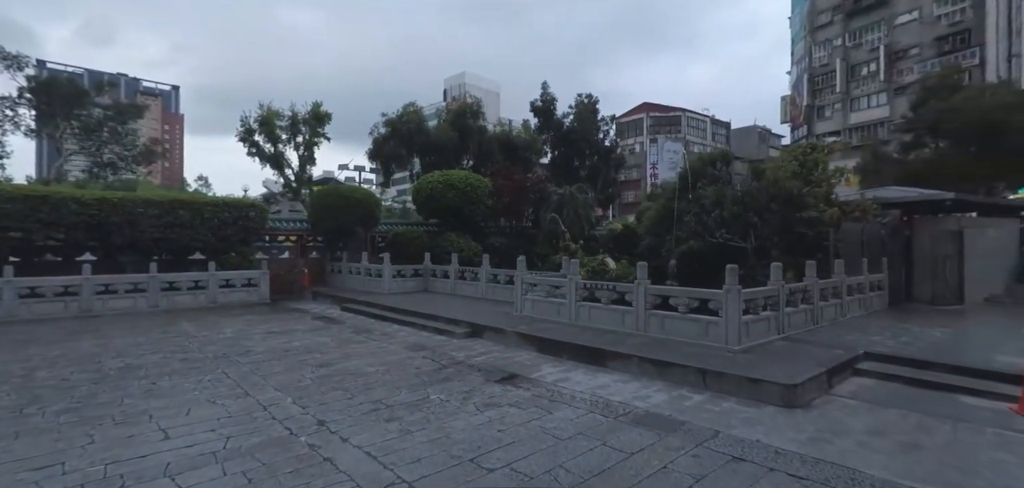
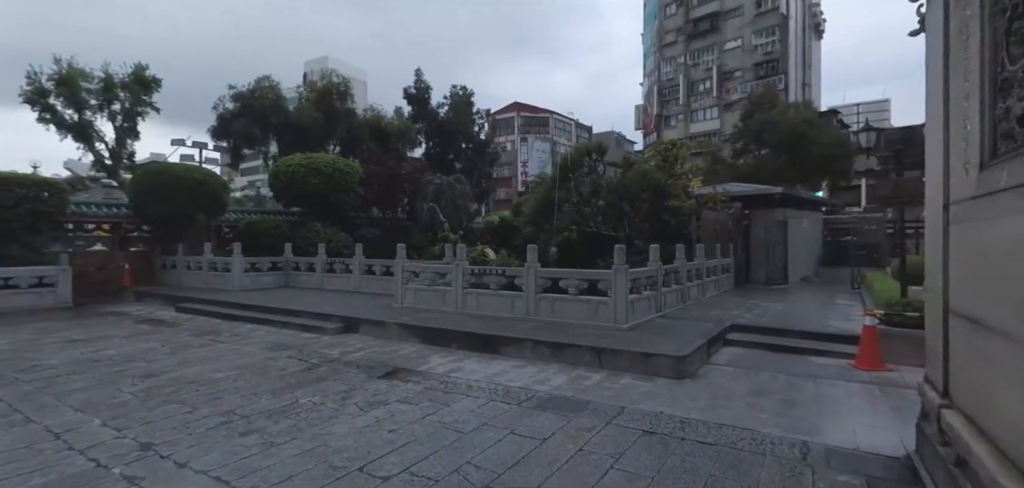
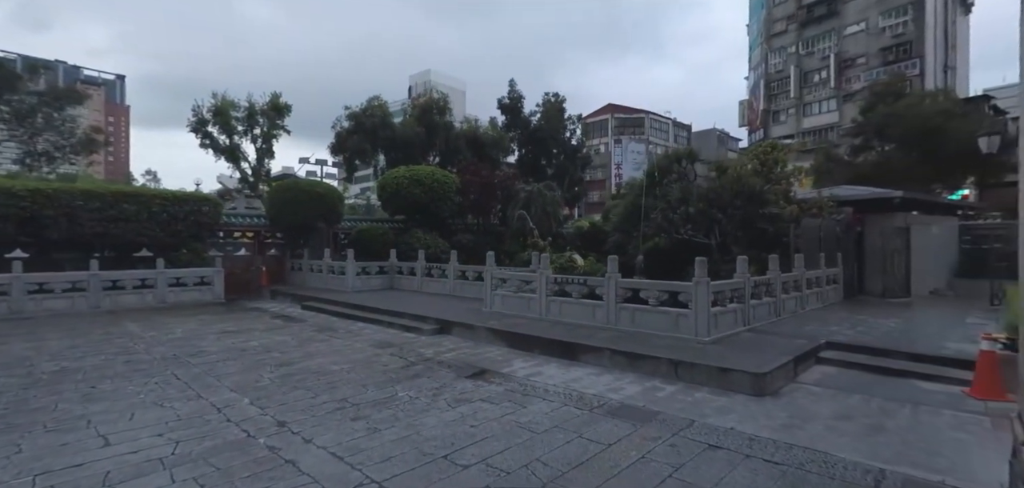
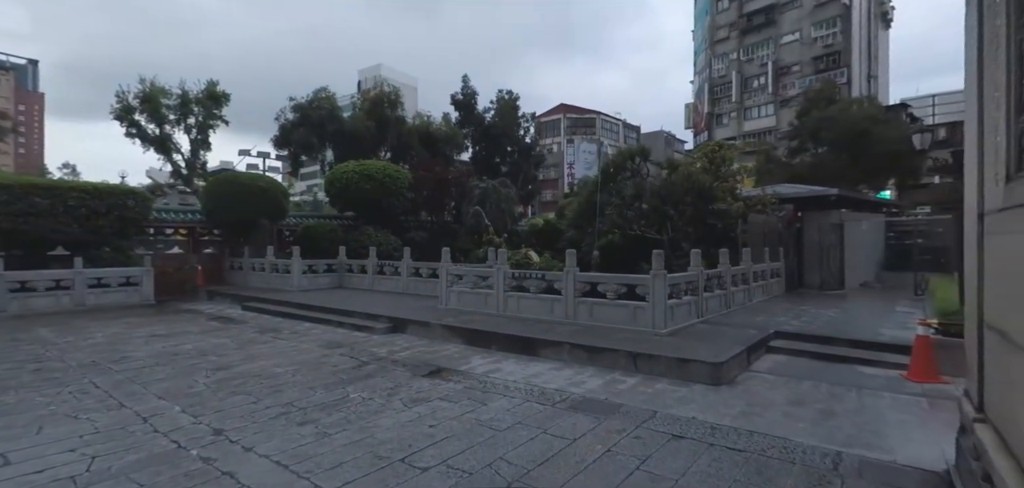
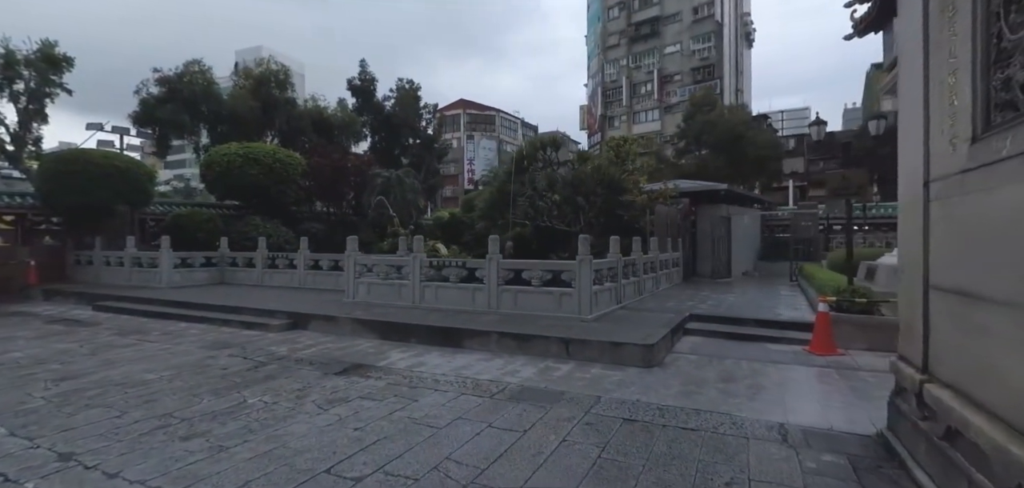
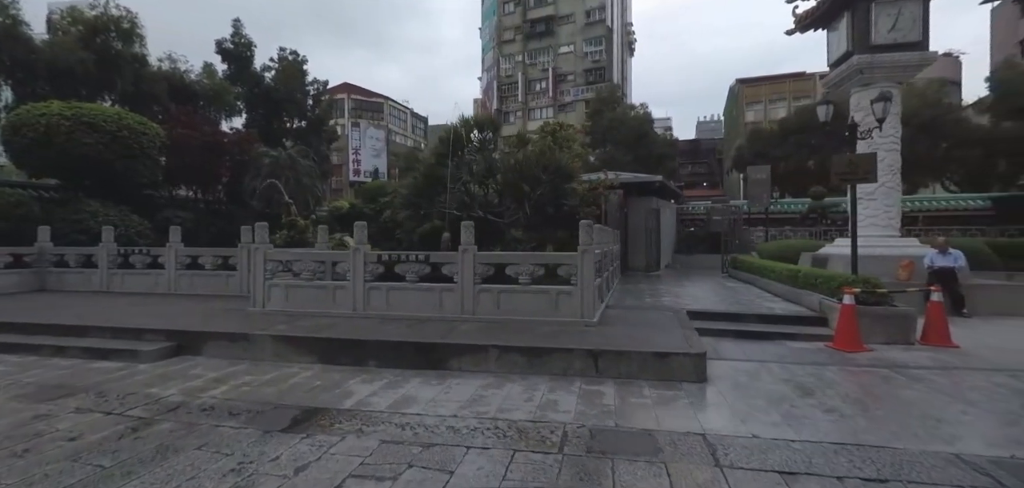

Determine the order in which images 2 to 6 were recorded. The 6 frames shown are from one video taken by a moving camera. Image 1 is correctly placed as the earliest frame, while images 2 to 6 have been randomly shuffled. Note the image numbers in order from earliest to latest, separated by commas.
3, 4, 2, 5, 6
